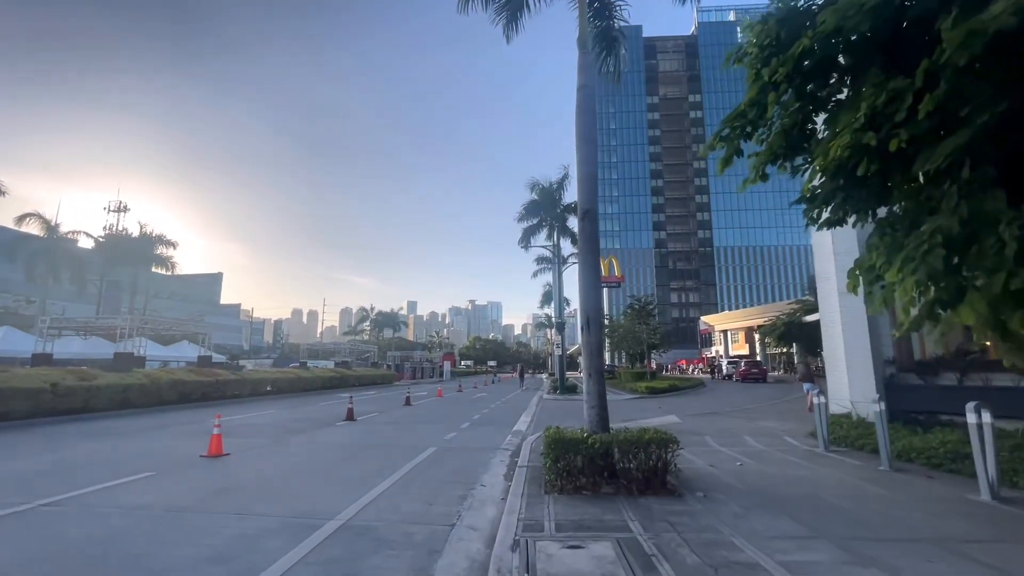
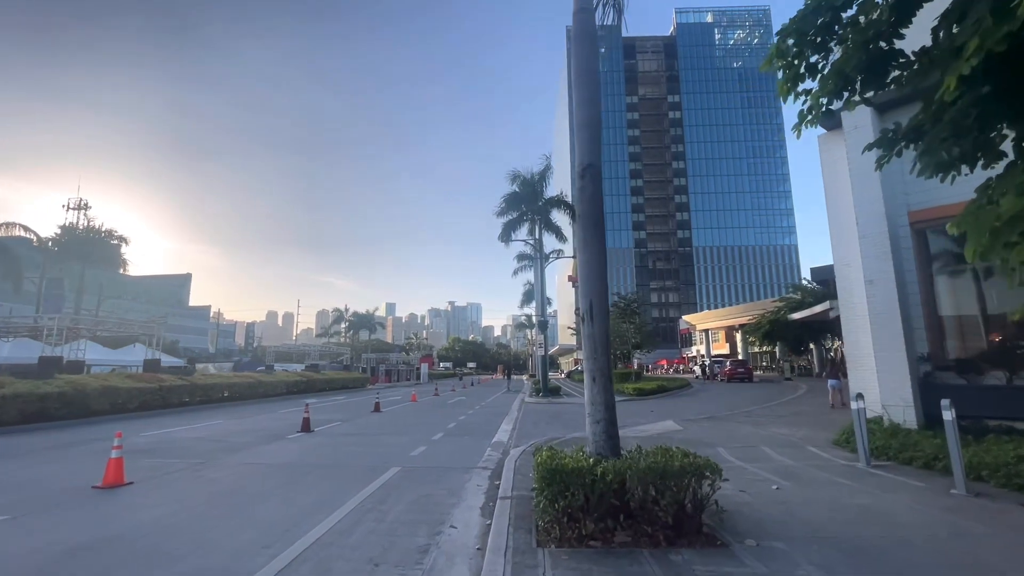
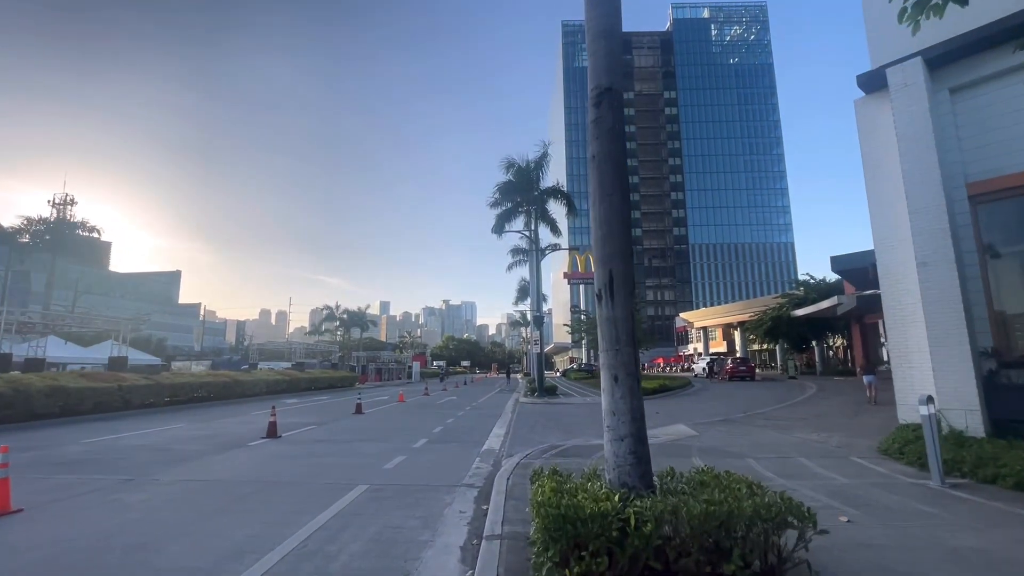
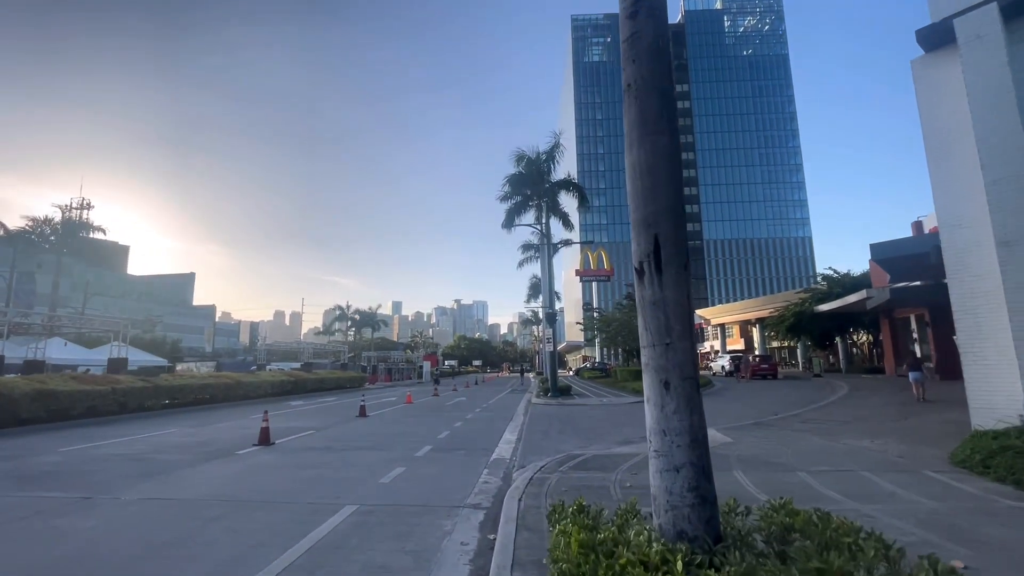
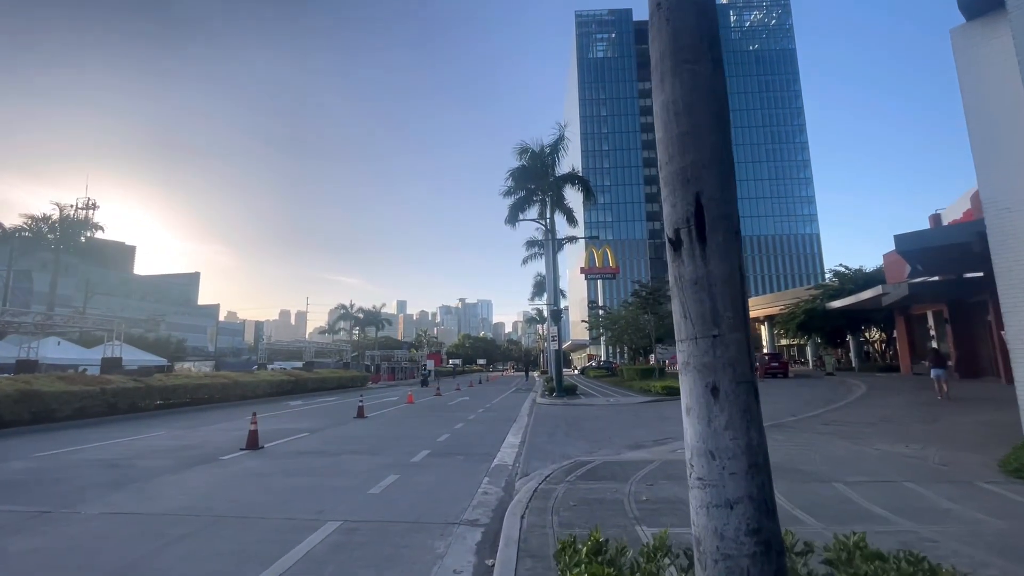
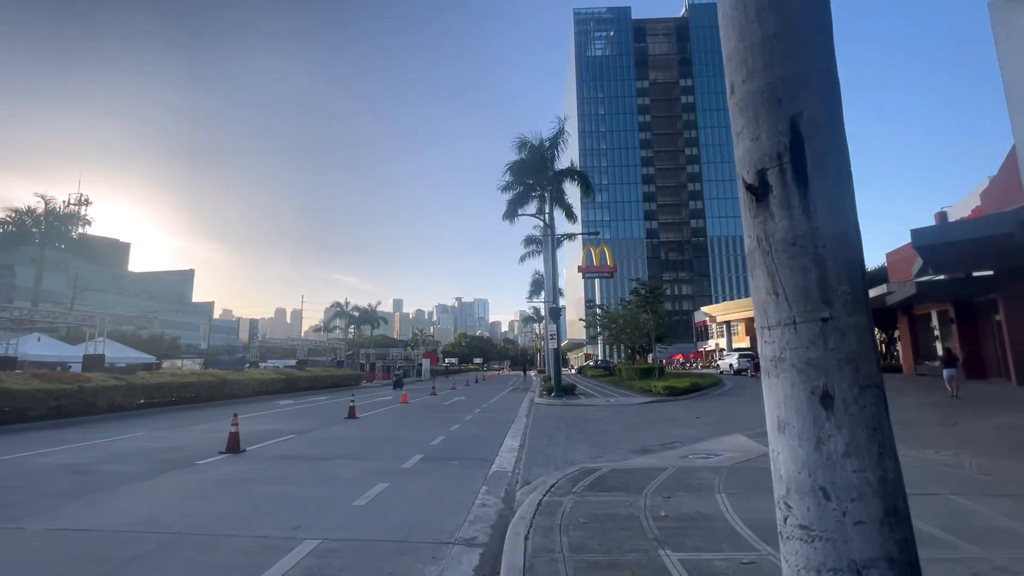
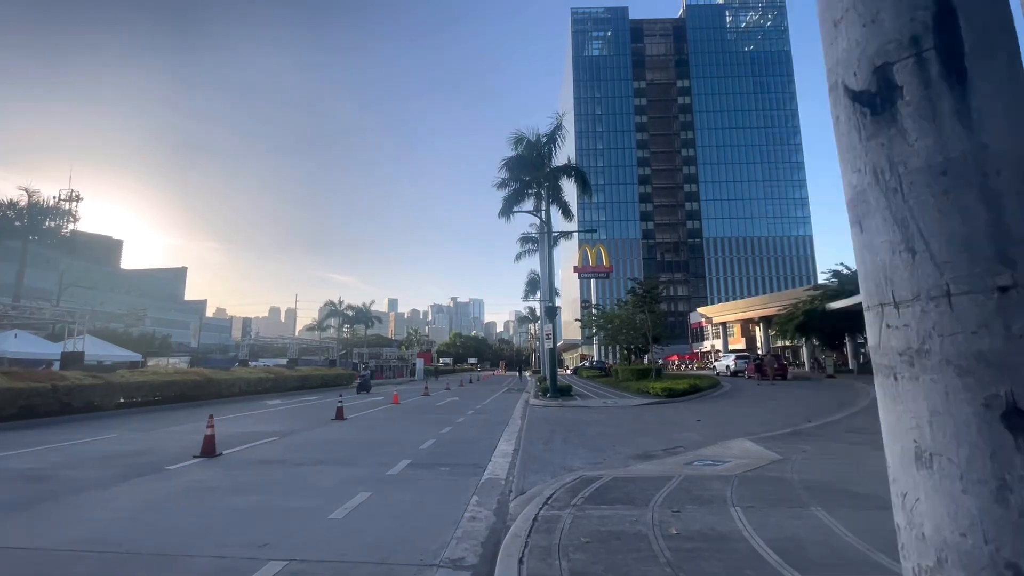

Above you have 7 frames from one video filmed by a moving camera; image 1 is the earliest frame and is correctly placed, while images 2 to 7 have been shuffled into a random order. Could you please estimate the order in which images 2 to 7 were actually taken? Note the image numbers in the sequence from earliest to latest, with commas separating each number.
2, 3, 4, 5, 6, 7
